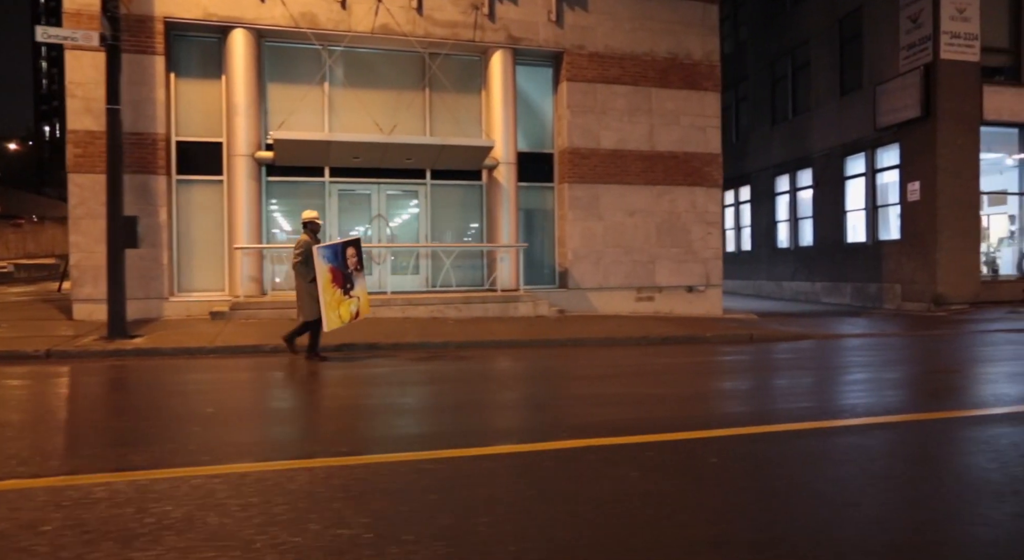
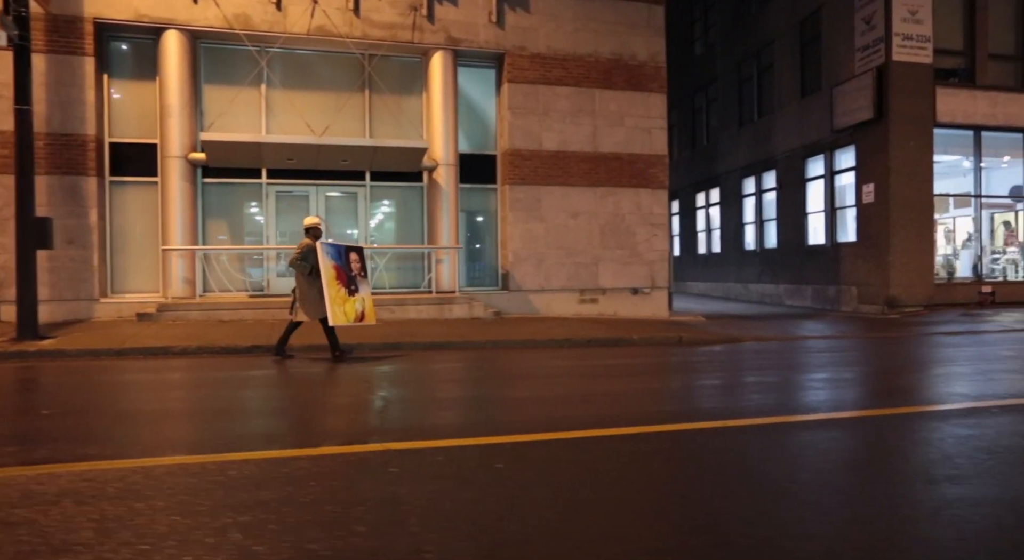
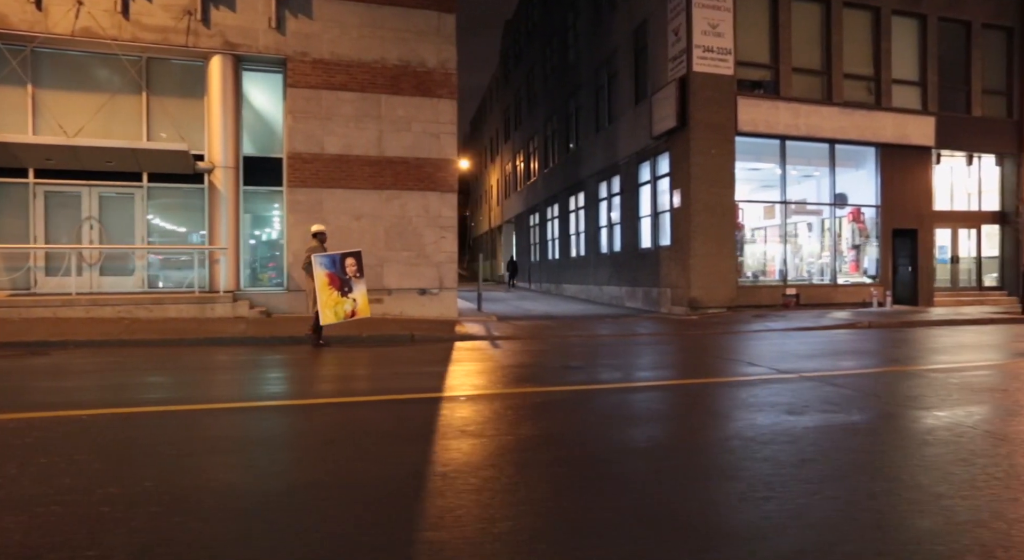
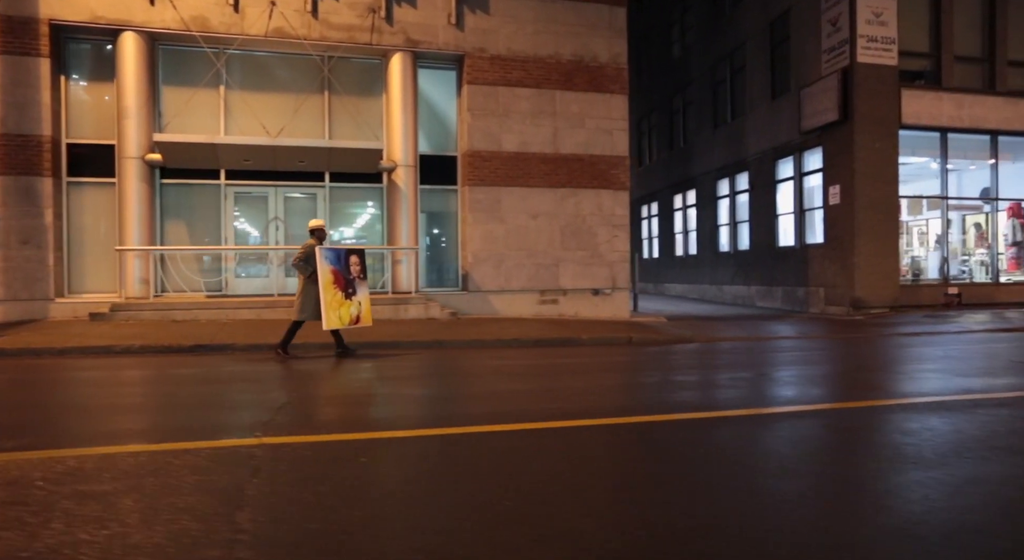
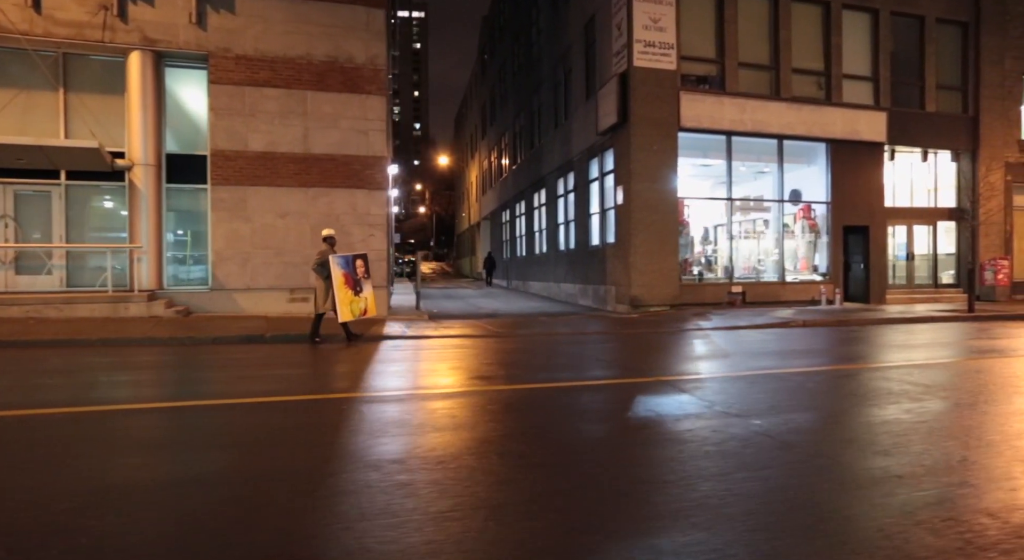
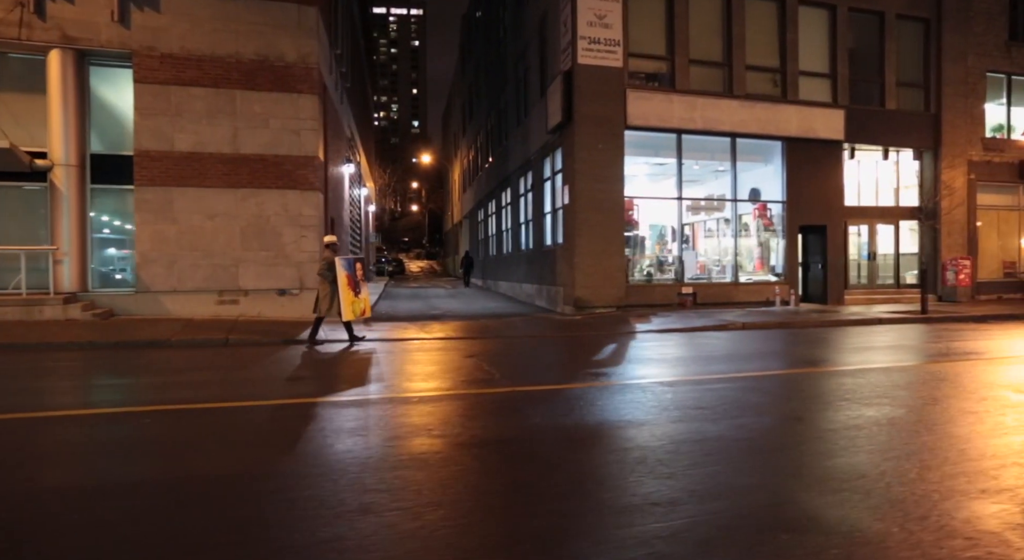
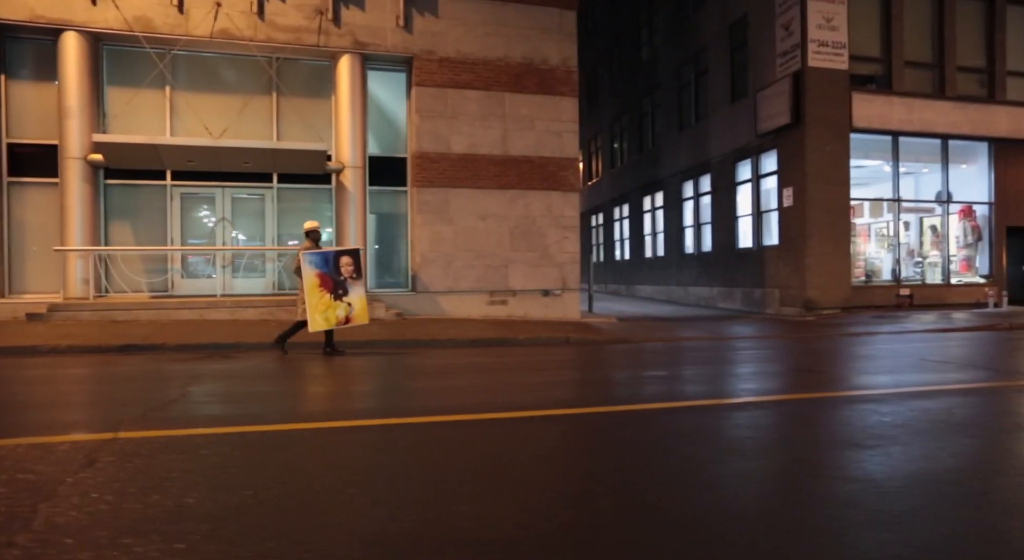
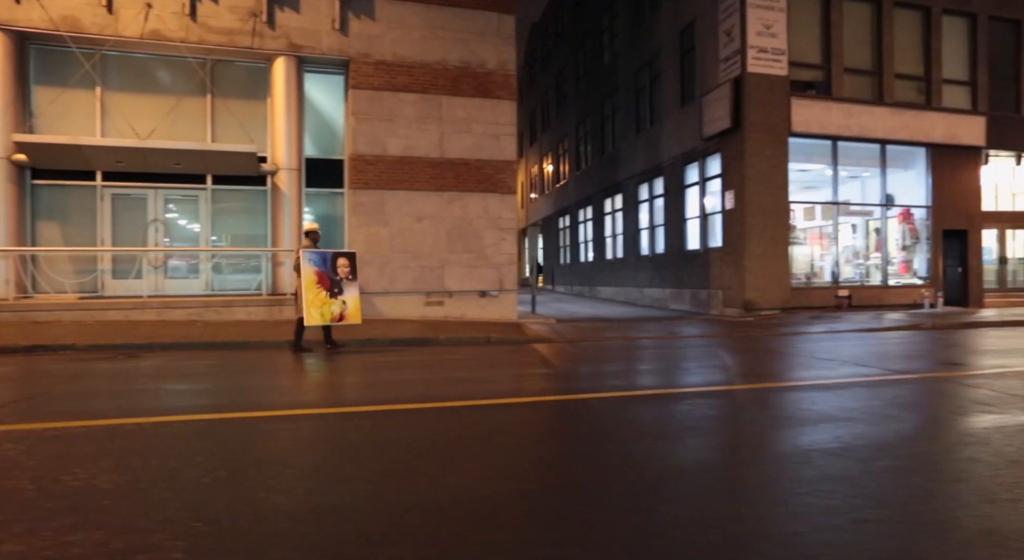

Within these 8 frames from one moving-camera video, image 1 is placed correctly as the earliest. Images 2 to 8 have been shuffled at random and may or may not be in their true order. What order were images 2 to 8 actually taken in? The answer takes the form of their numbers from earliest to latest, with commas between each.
2, 4, 7, 8, 3, 5, 6
